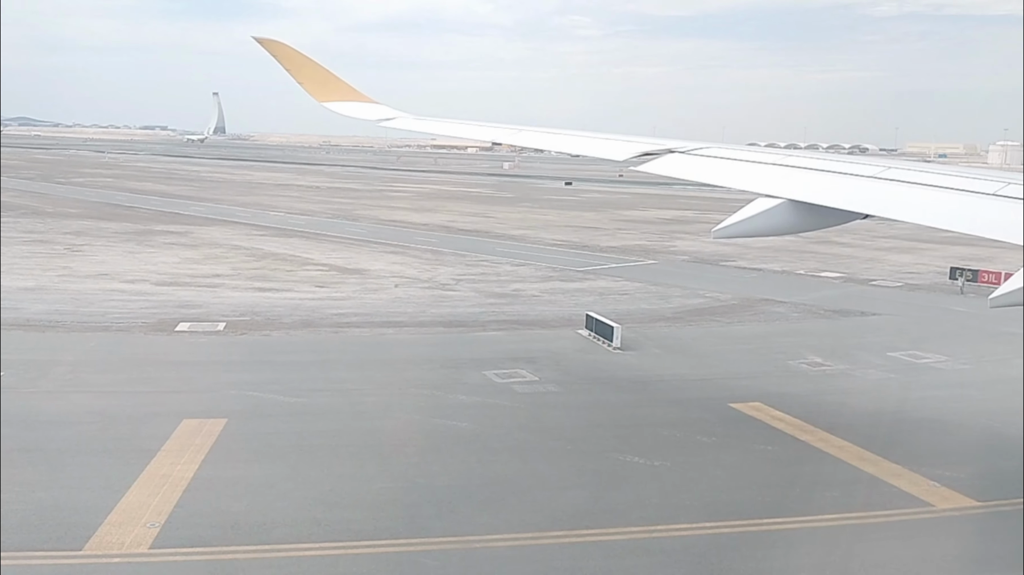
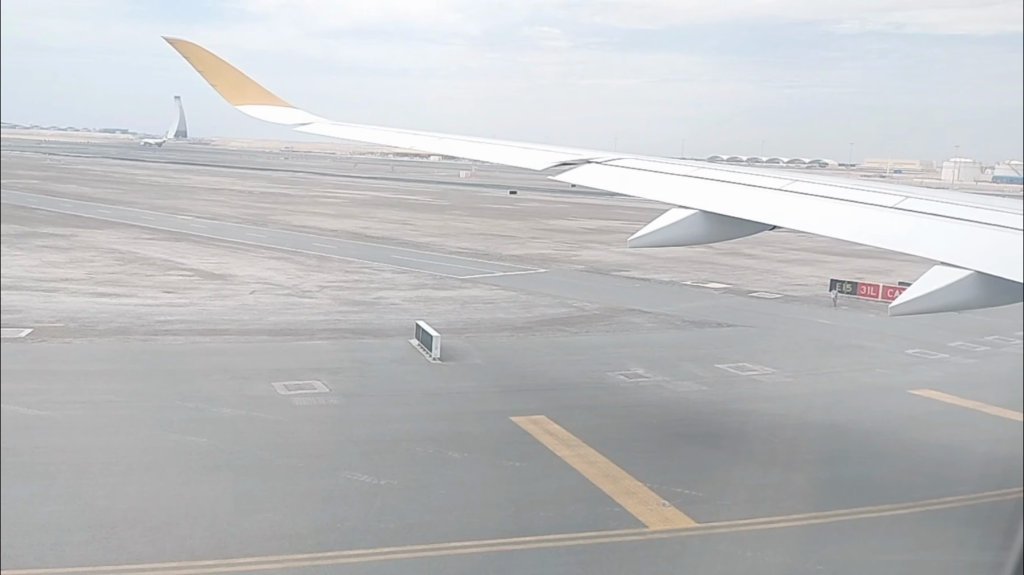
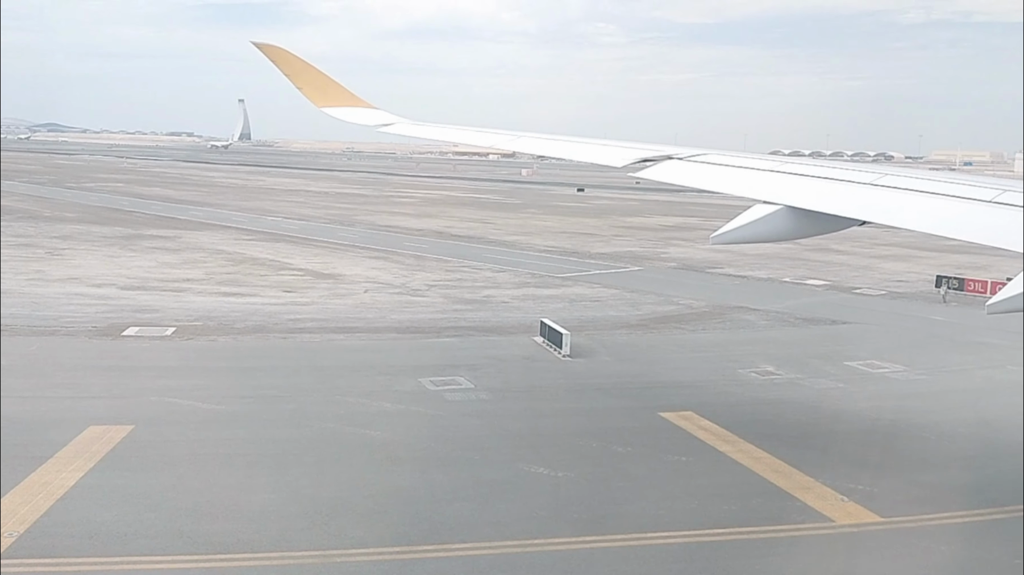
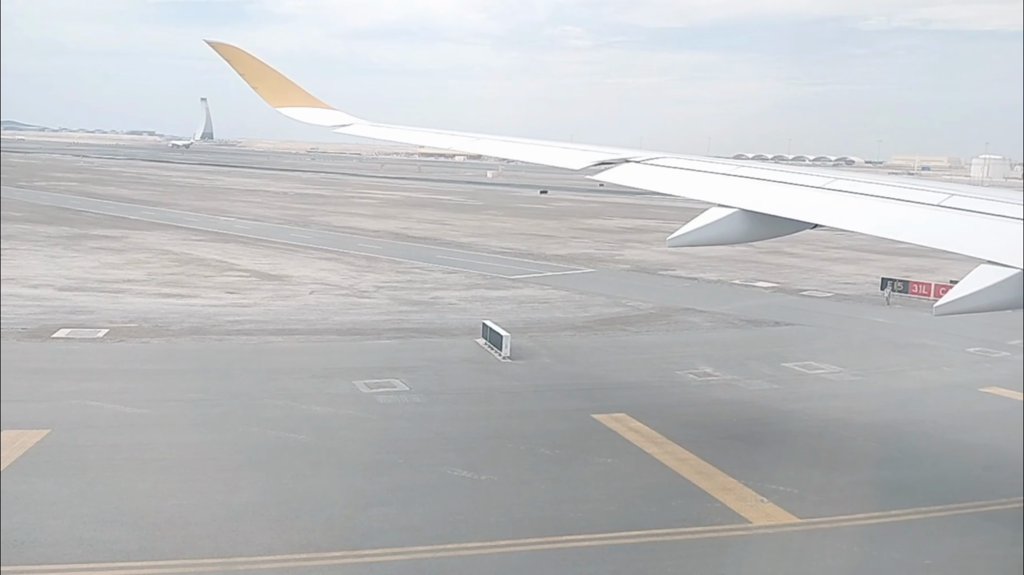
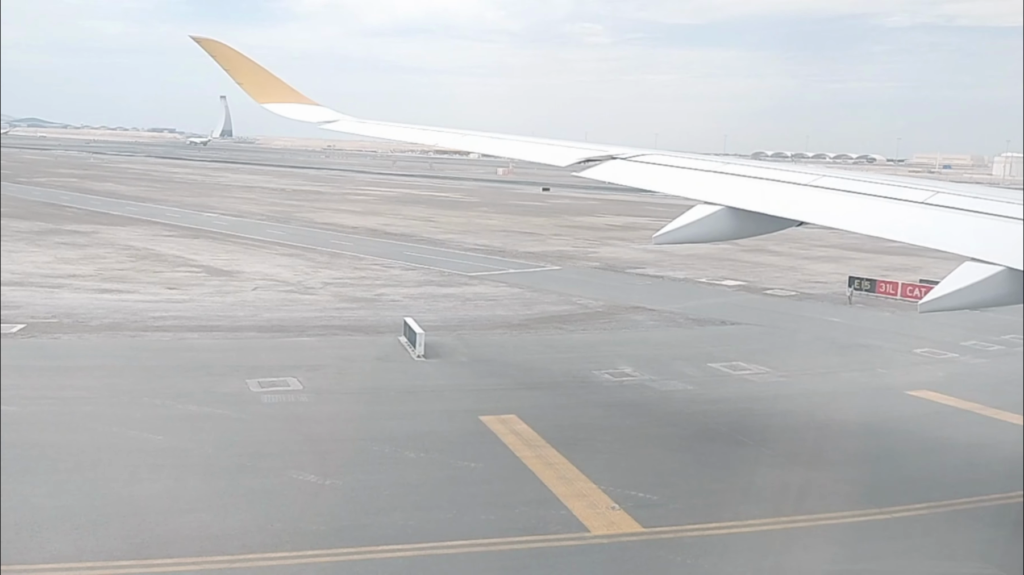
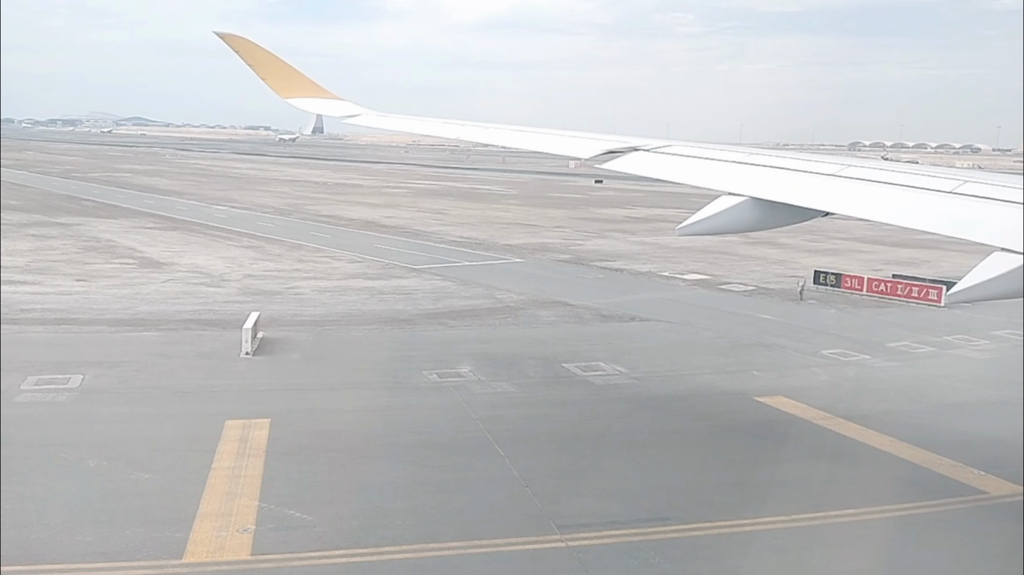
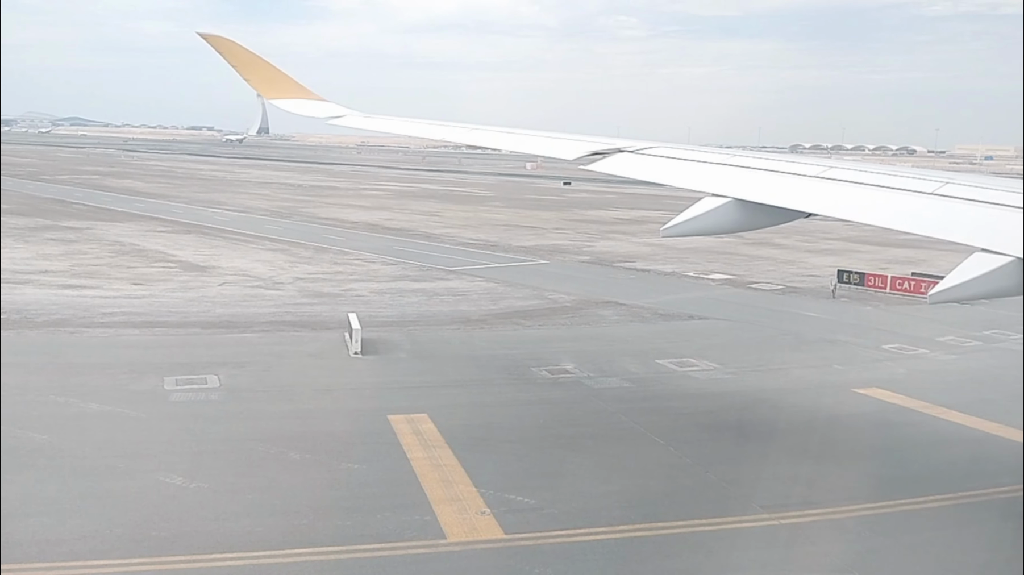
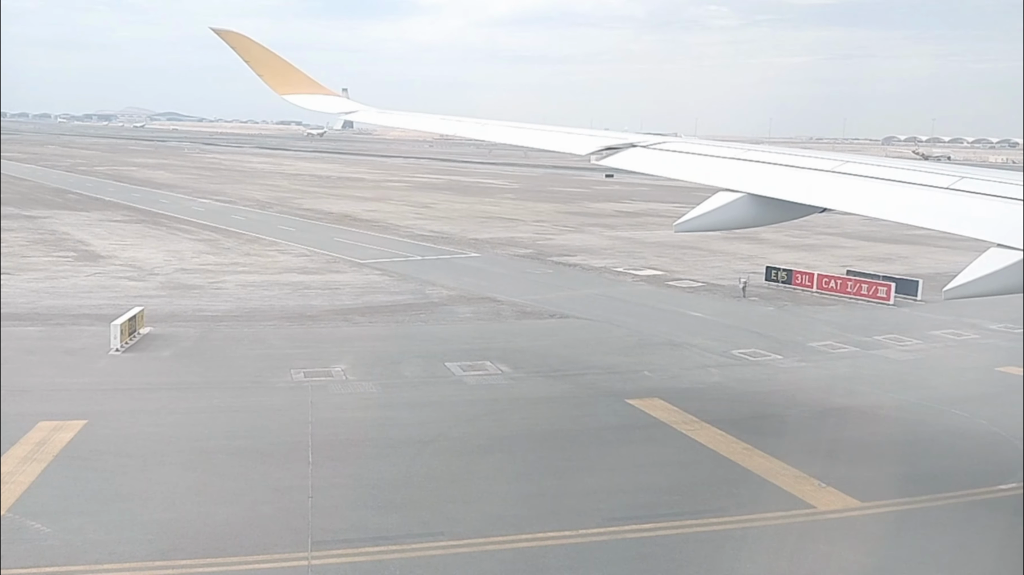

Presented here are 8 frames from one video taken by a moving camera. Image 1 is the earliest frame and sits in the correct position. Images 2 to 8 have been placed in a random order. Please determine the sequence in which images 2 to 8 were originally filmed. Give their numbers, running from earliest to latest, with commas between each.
3, 4, 2, 5, 7, 6, 8
